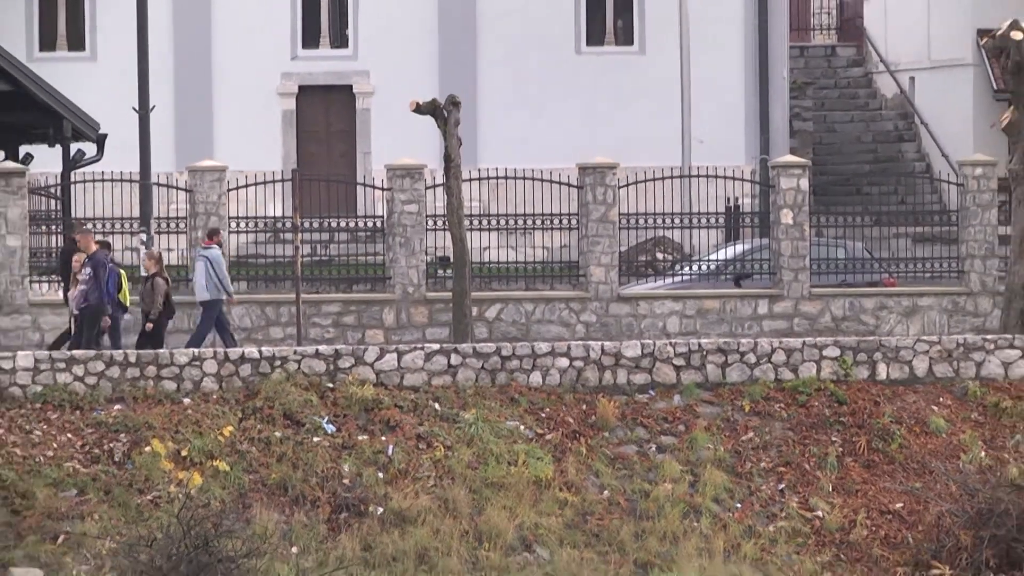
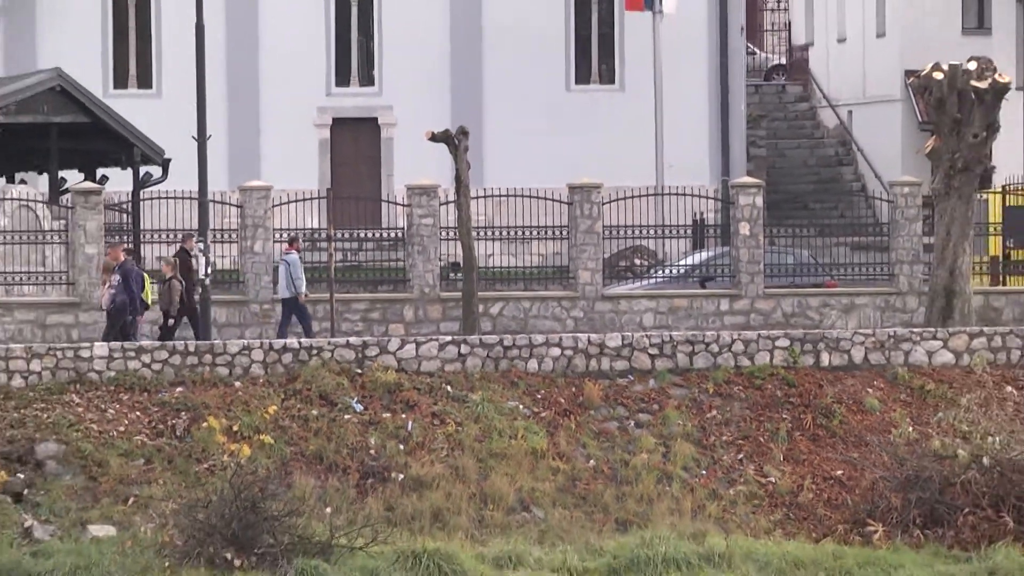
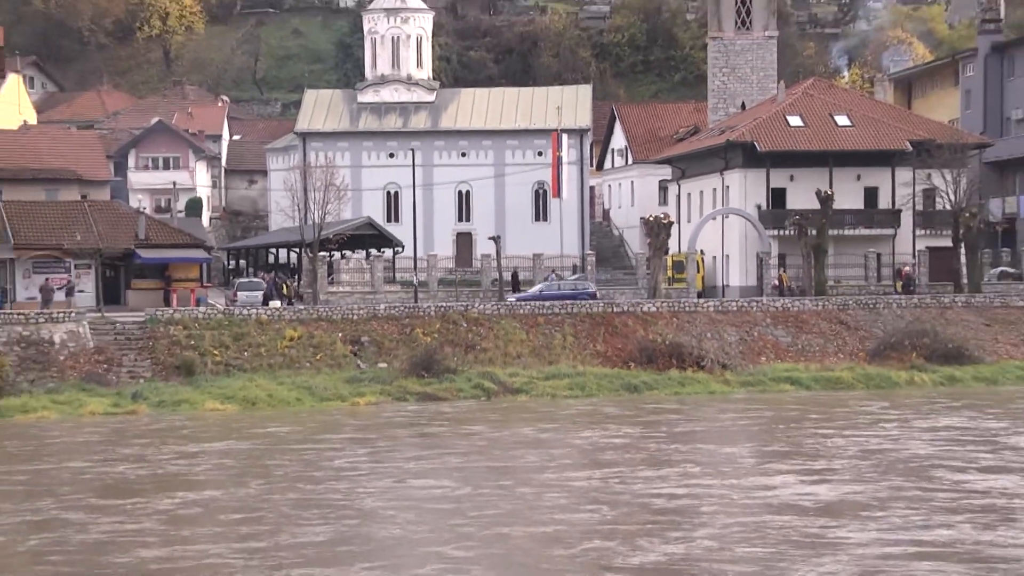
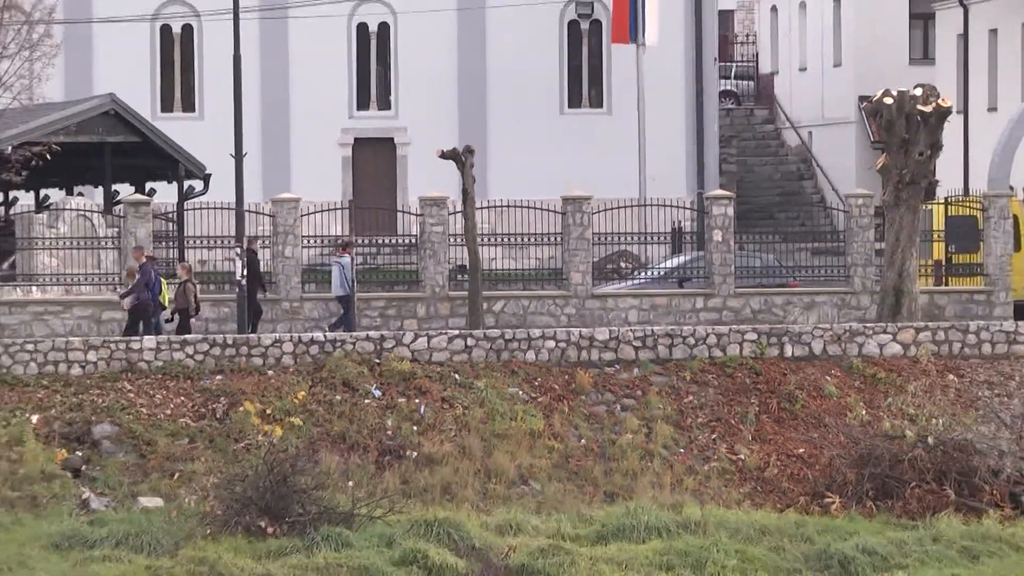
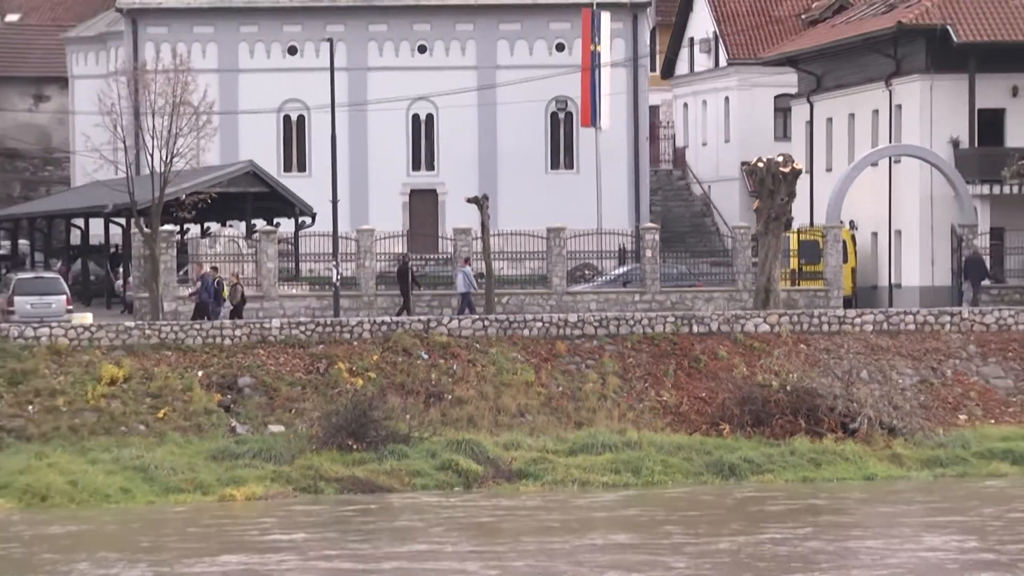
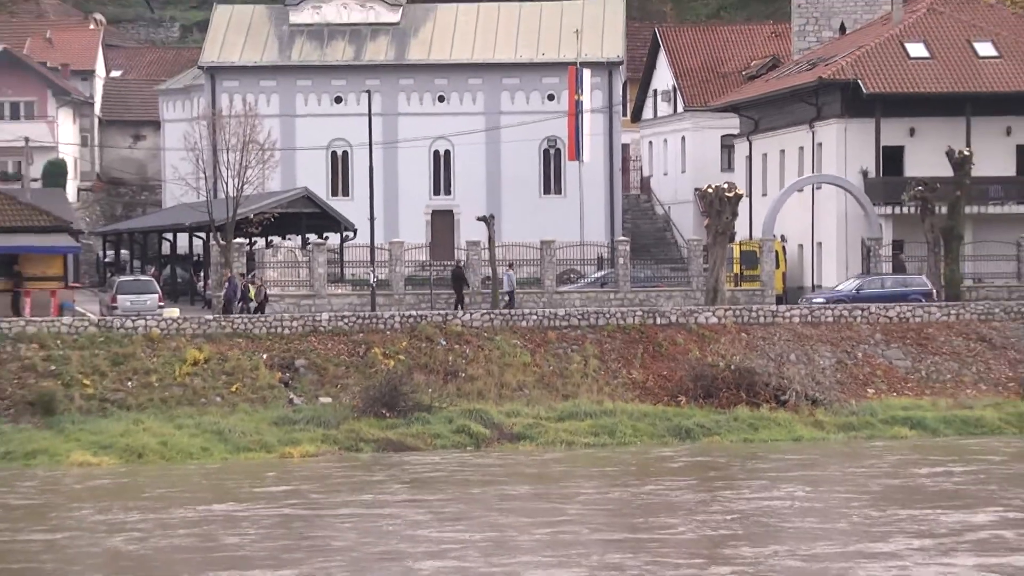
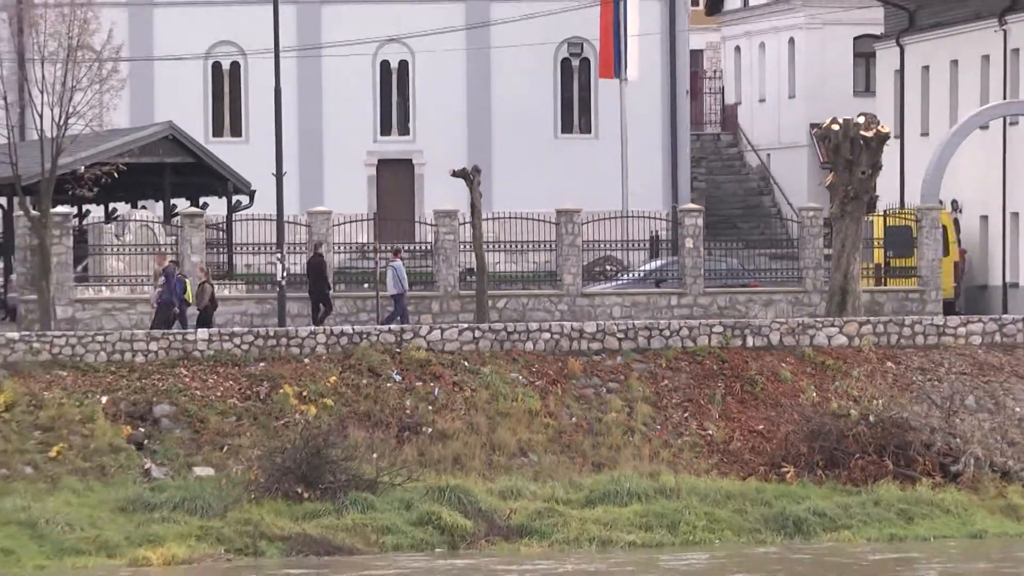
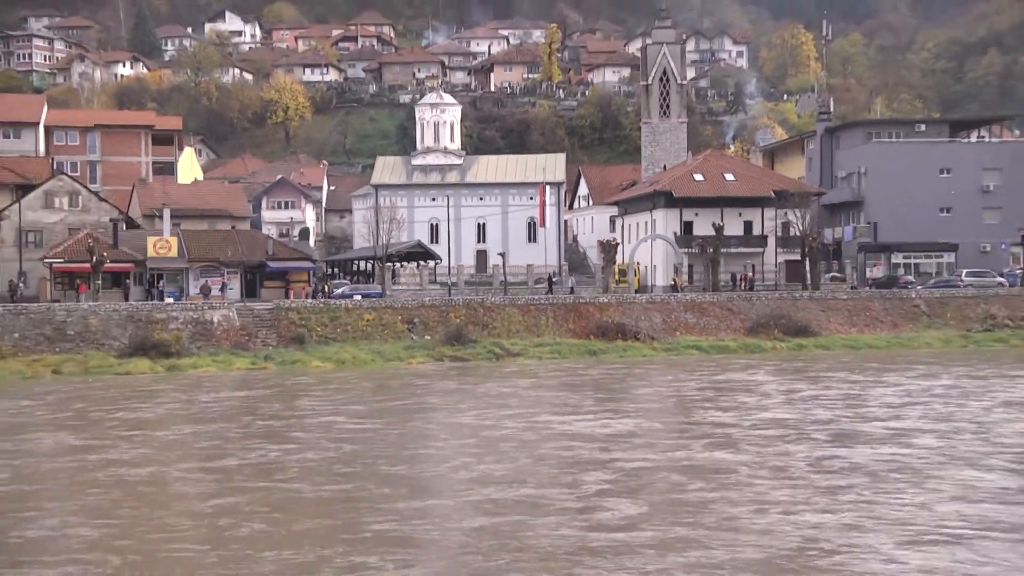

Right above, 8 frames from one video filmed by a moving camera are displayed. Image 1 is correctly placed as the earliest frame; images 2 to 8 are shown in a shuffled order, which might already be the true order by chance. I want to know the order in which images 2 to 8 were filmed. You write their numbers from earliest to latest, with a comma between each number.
2, 4, 7, 5, 6, 3, 8
